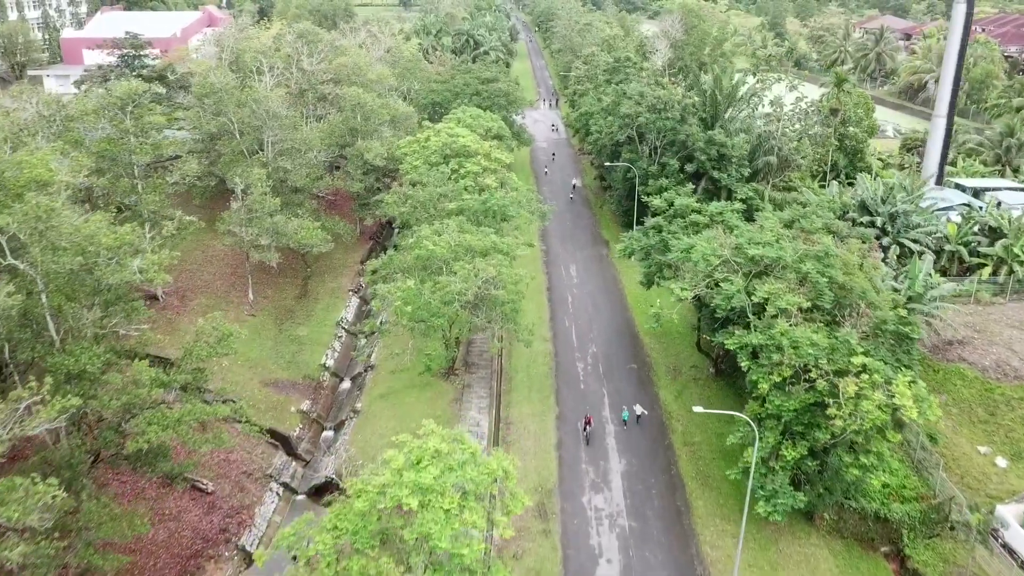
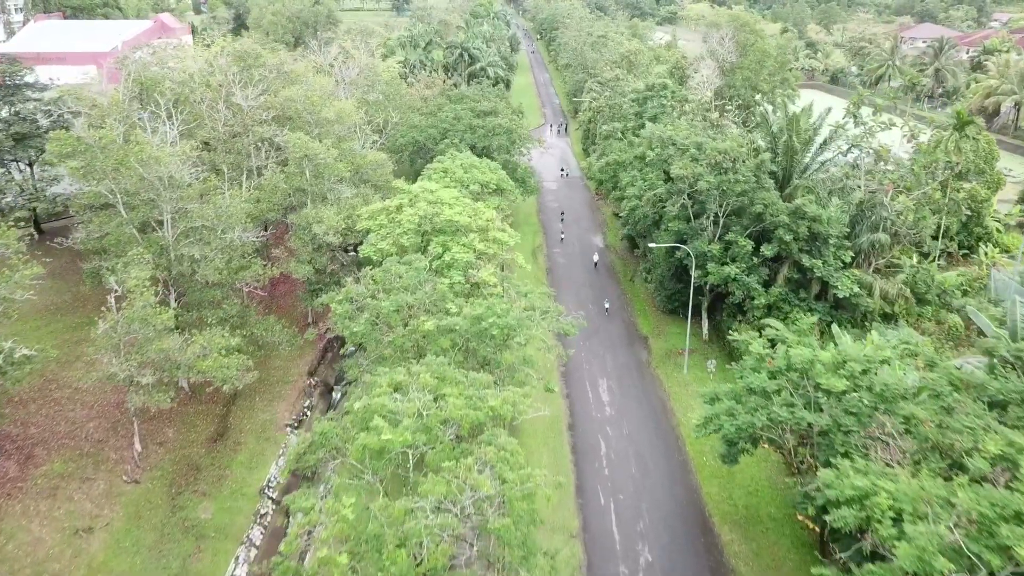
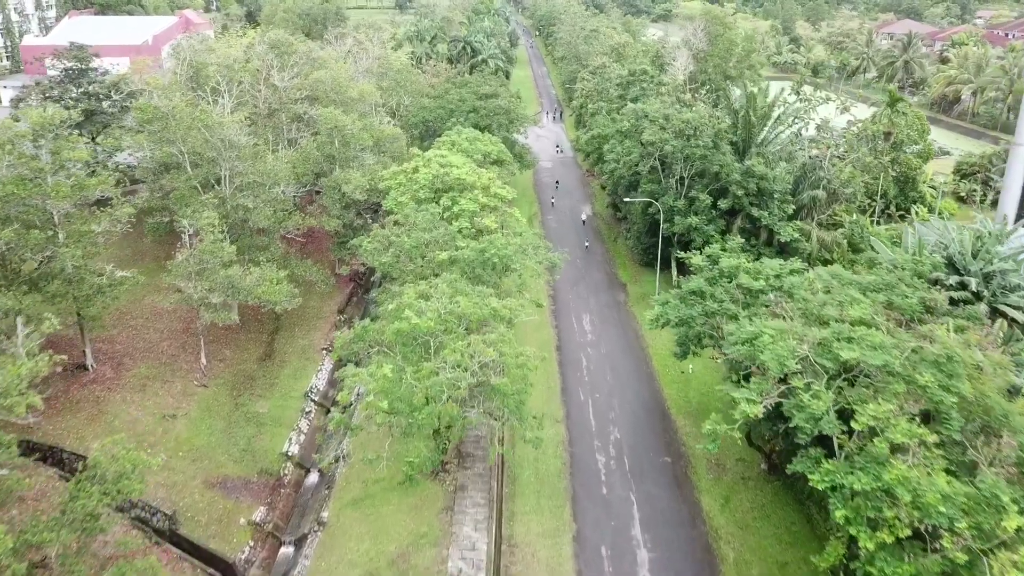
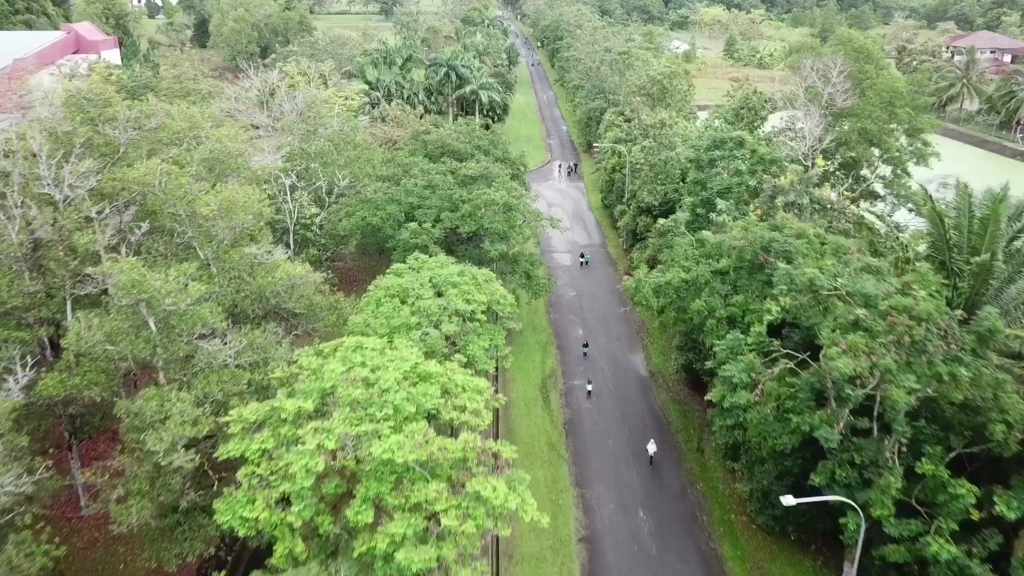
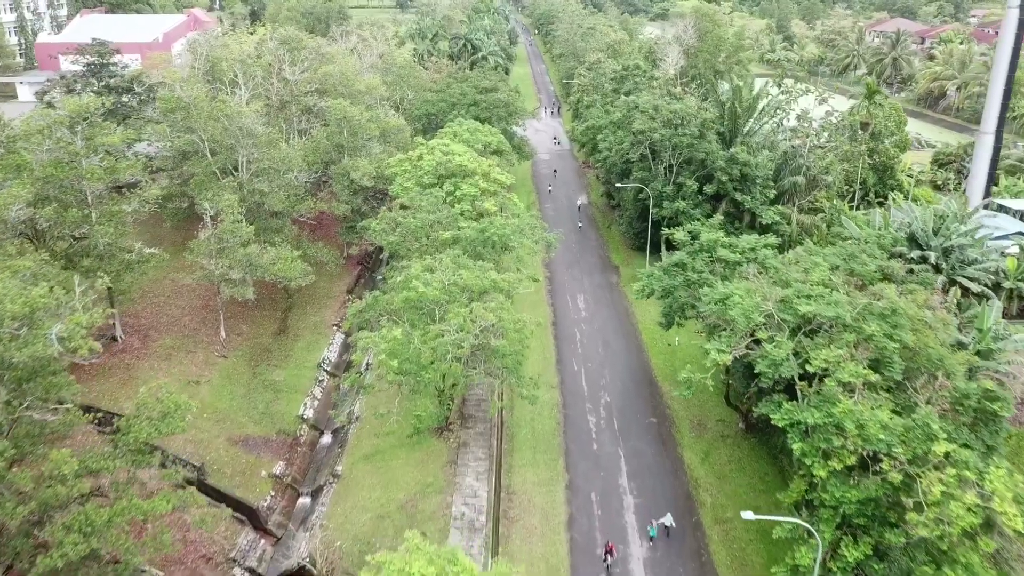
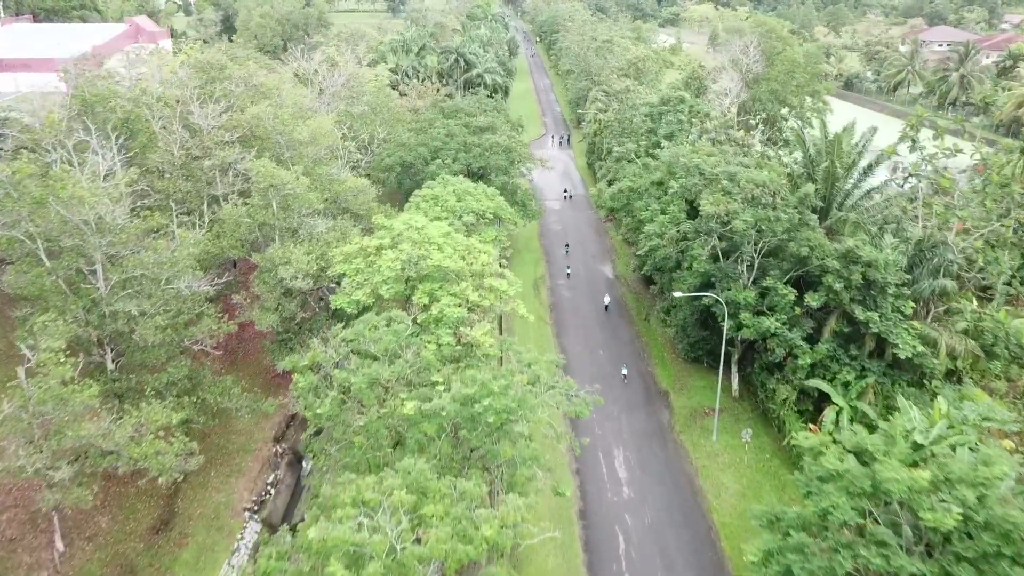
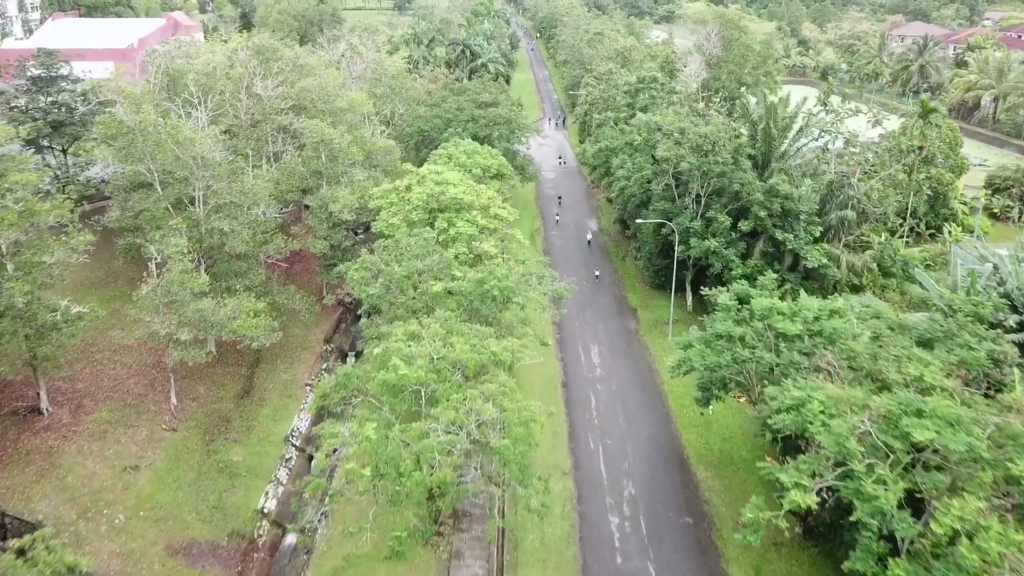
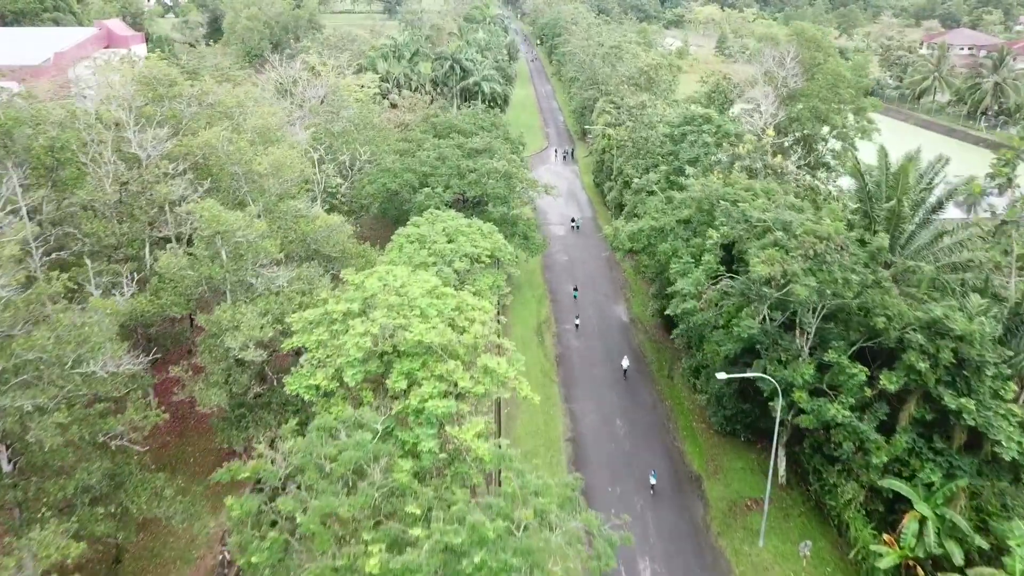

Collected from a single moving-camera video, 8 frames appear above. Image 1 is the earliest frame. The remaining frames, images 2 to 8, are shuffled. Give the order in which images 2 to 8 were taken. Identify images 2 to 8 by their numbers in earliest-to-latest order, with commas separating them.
5, 3, 7, 2, 6, 8, 4
